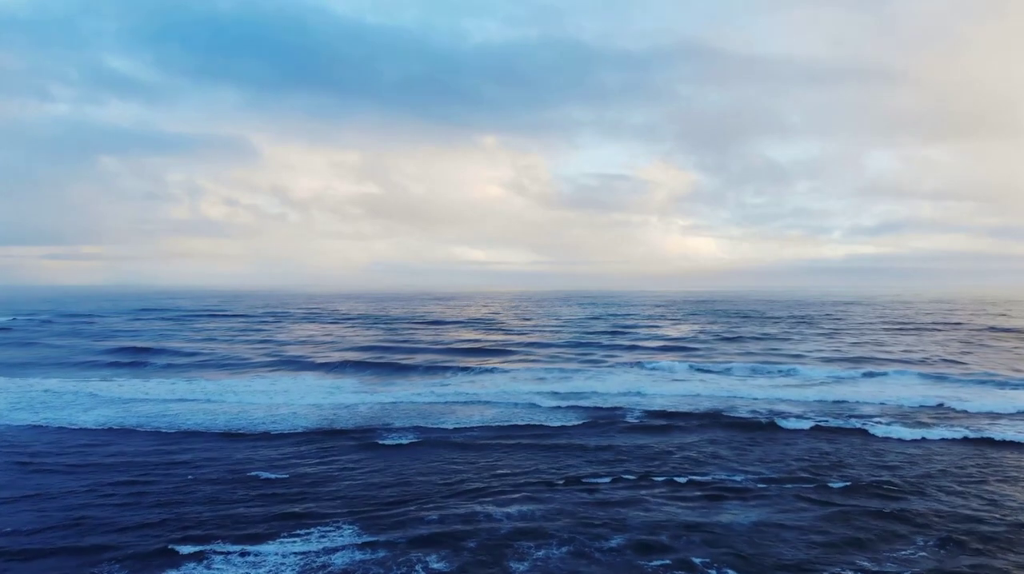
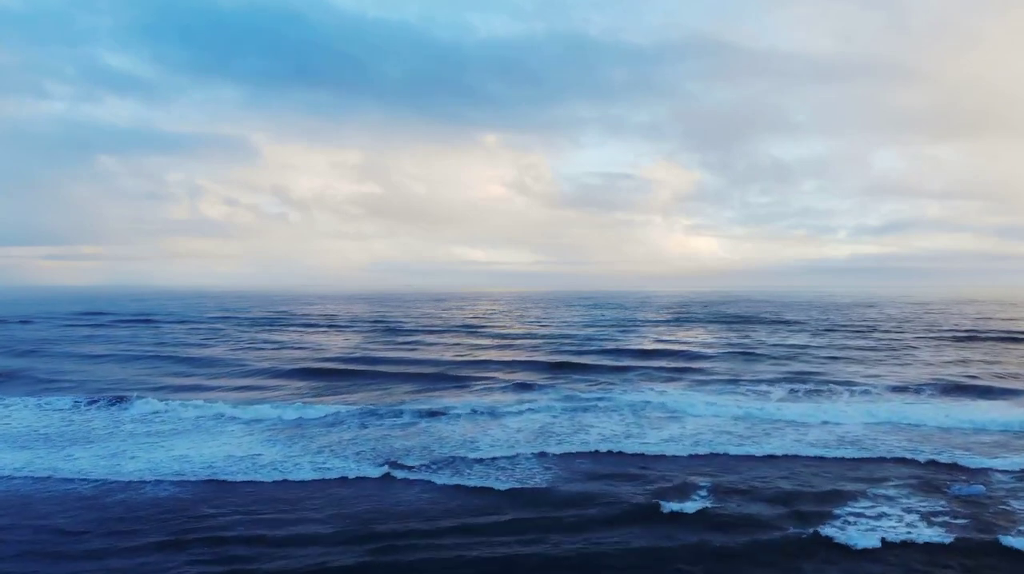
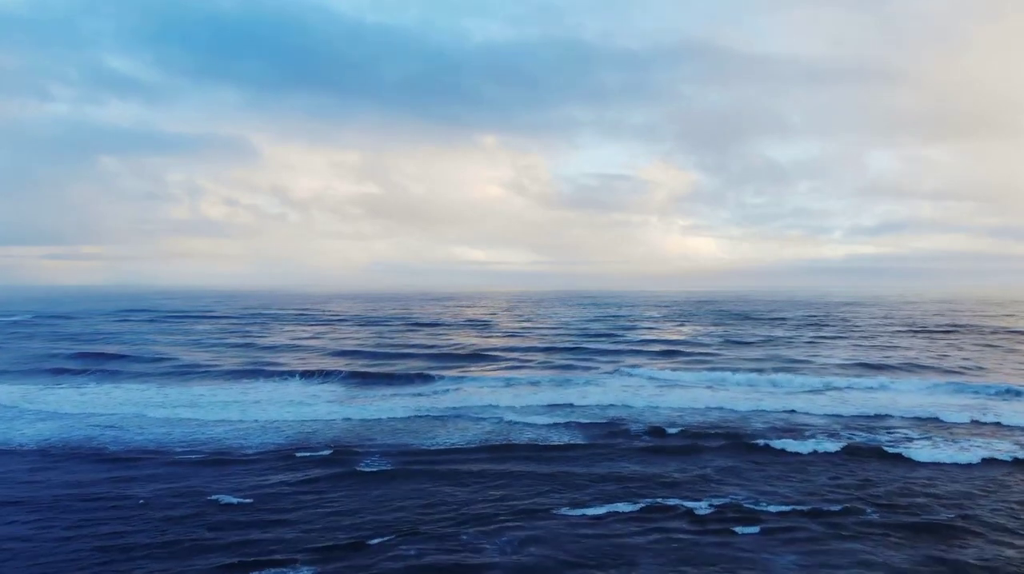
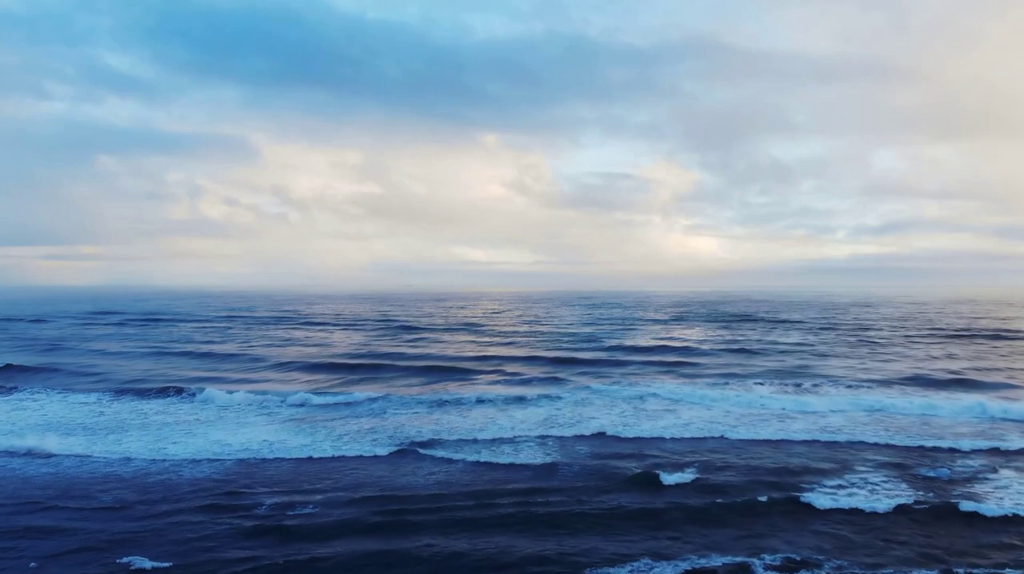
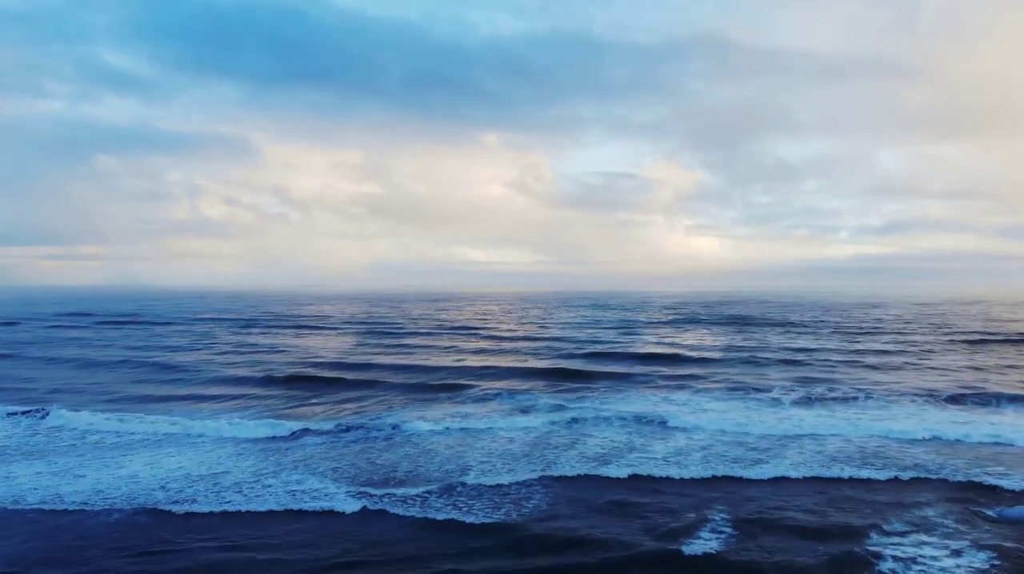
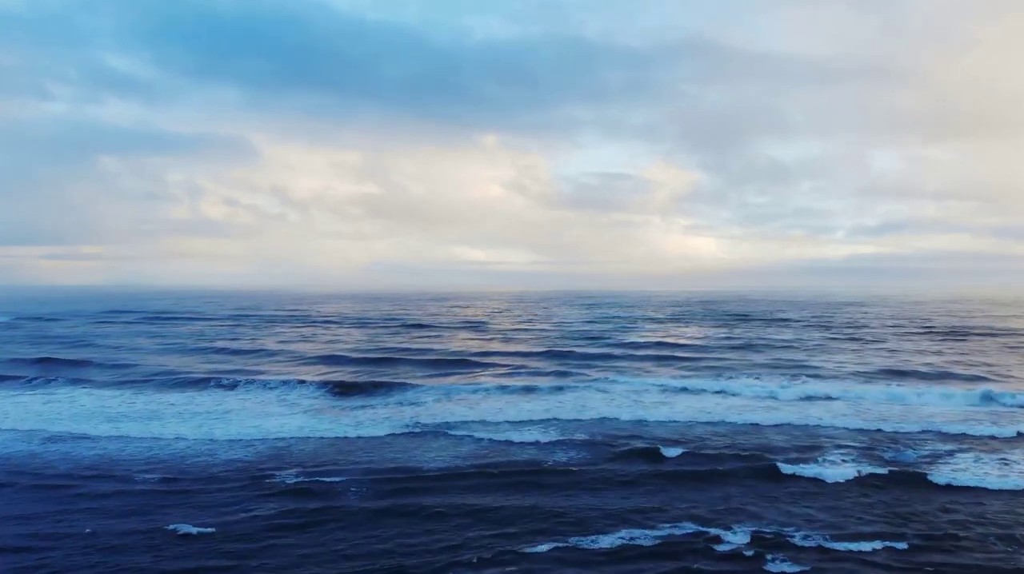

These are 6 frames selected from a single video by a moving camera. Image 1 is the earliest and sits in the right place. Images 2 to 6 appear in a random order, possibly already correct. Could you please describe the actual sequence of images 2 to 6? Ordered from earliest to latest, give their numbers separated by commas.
3, 6, 4, 2, 5
